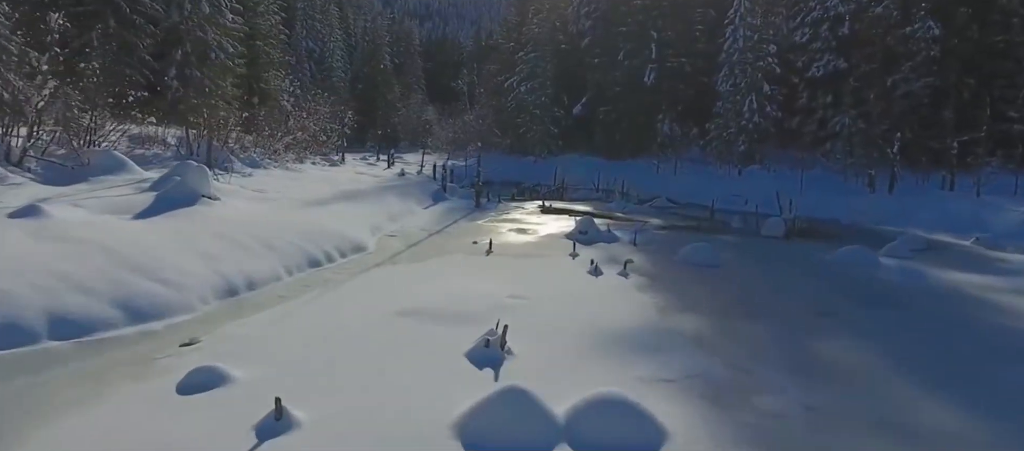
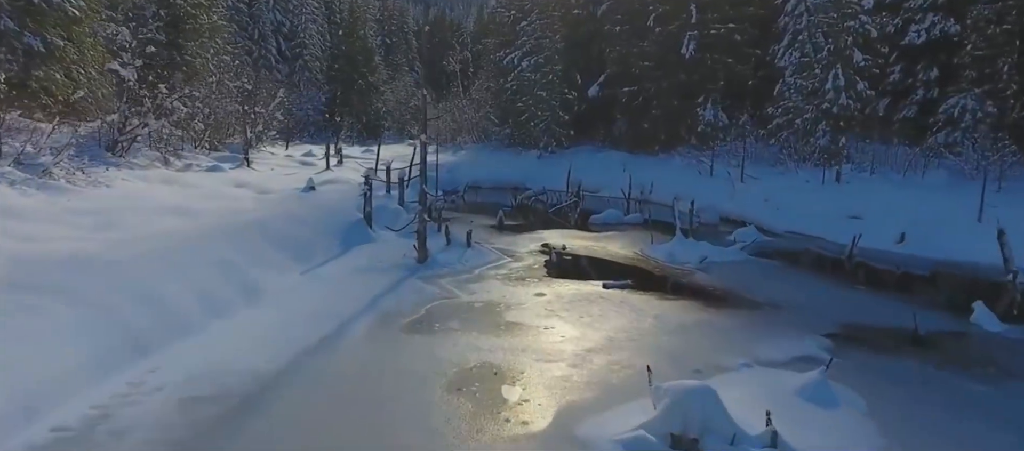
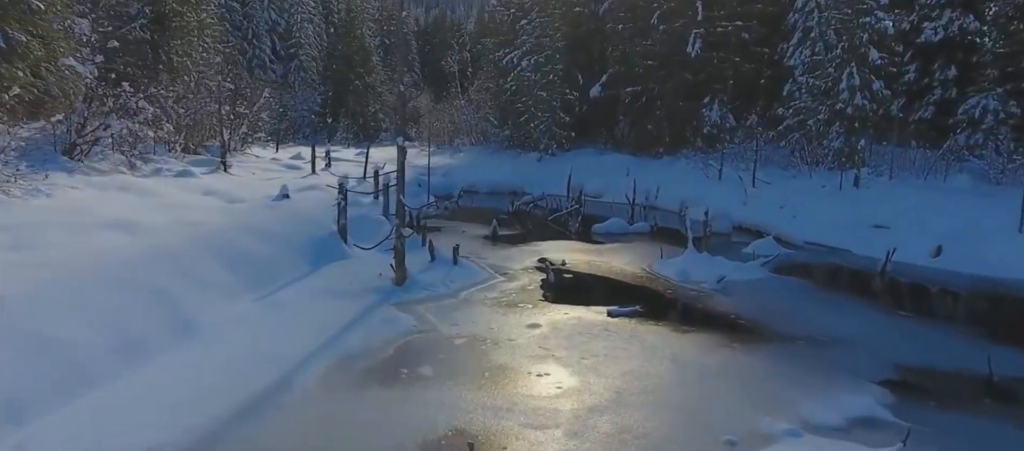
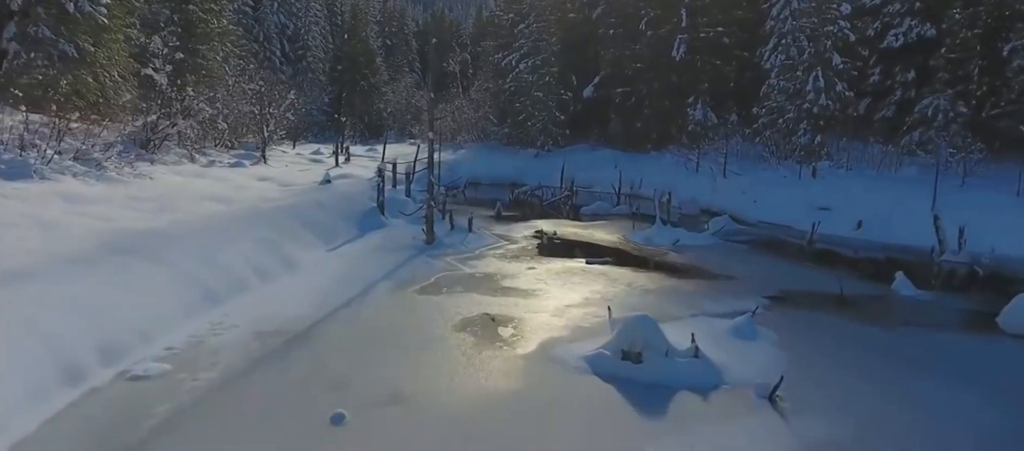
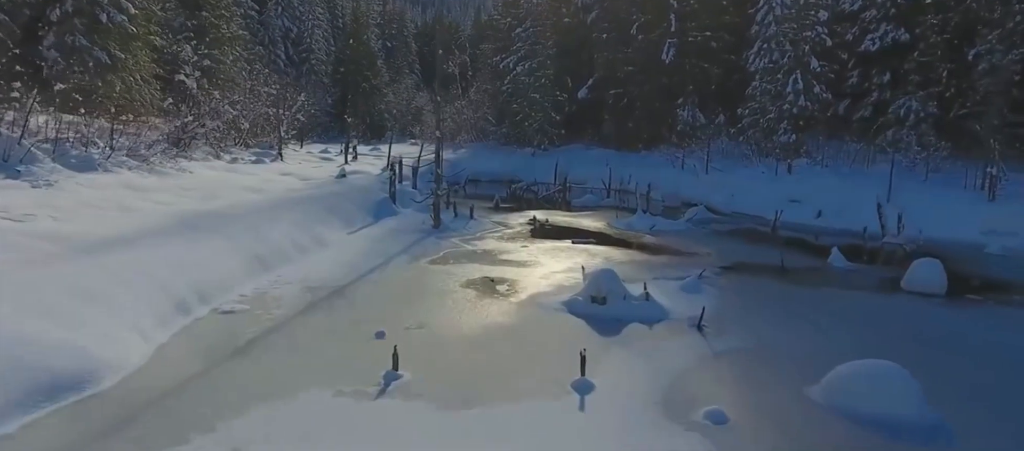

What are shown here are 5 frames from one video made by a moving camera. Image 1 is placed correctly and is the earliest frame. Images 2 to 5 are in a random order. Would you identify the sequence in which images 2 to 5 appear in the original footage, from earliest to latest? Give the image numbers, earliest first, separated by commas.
5, 4, 2, 3
